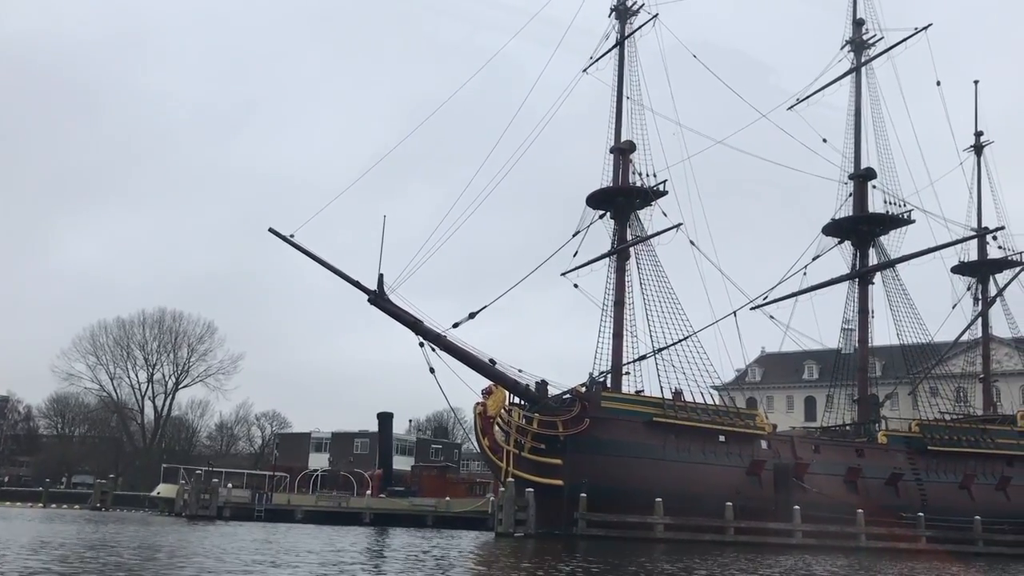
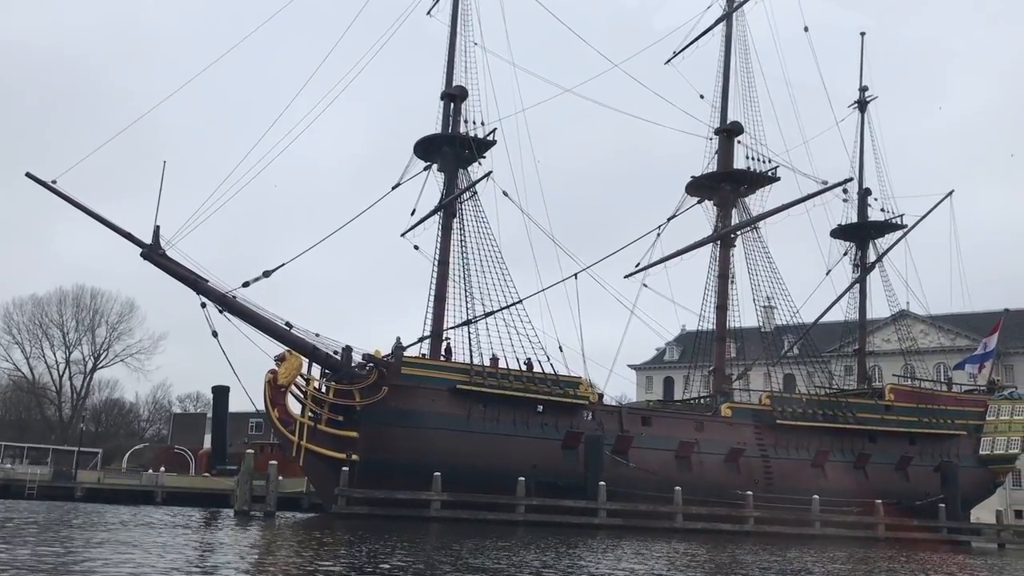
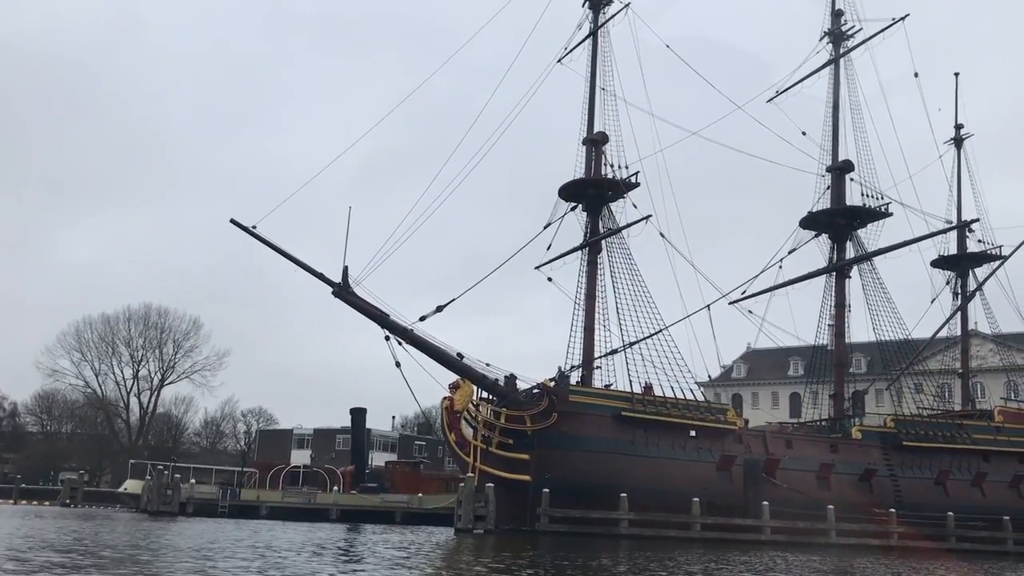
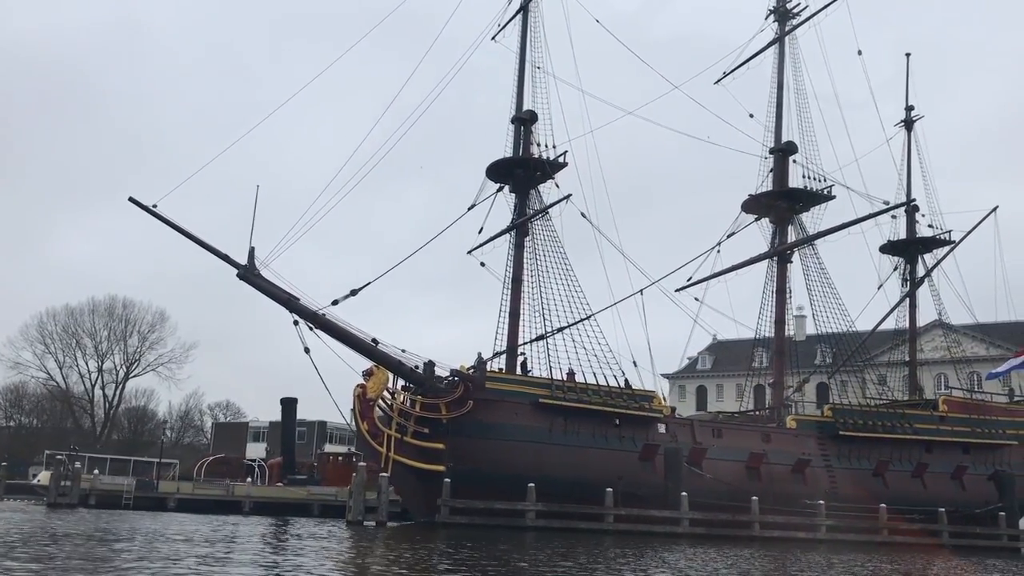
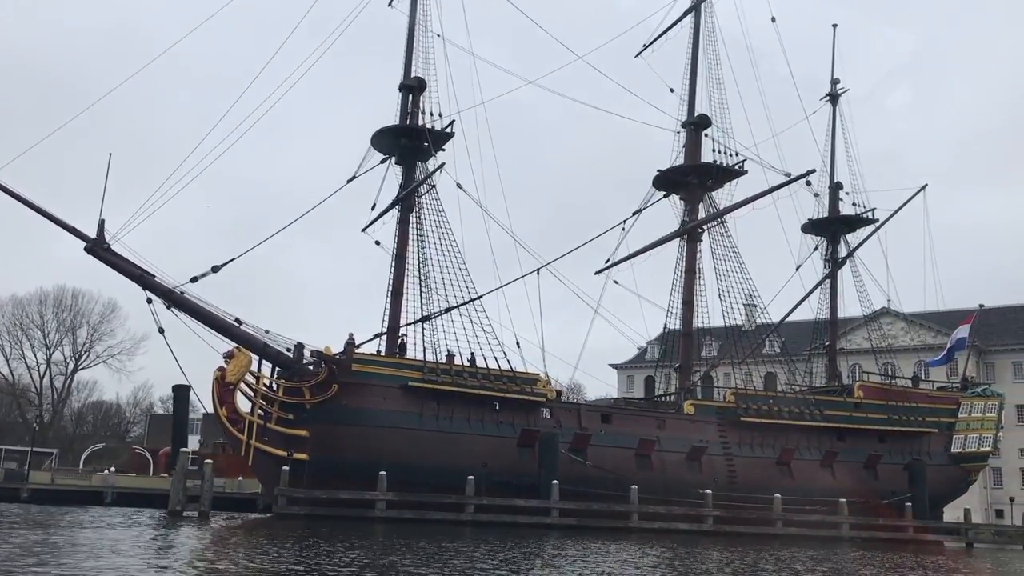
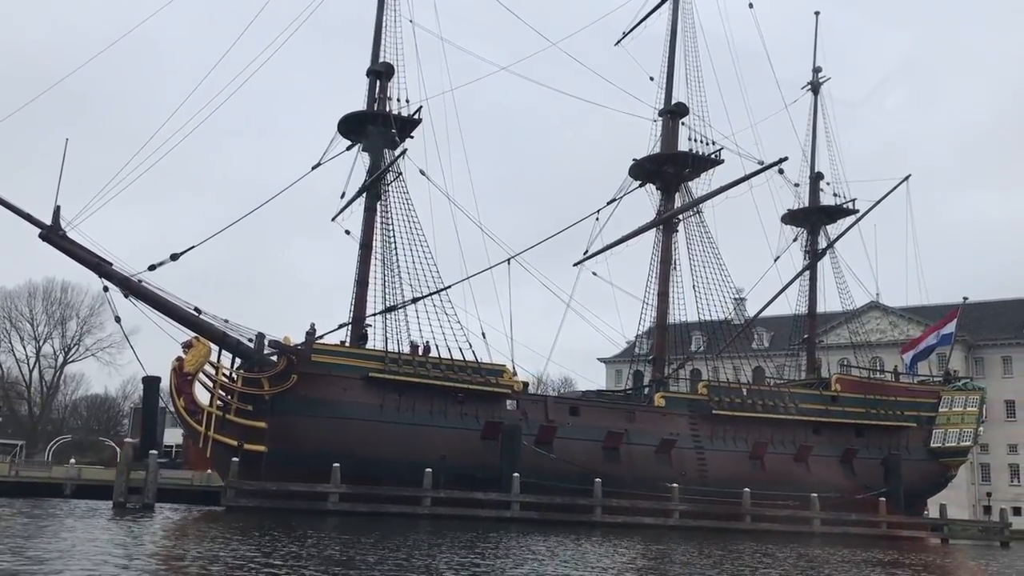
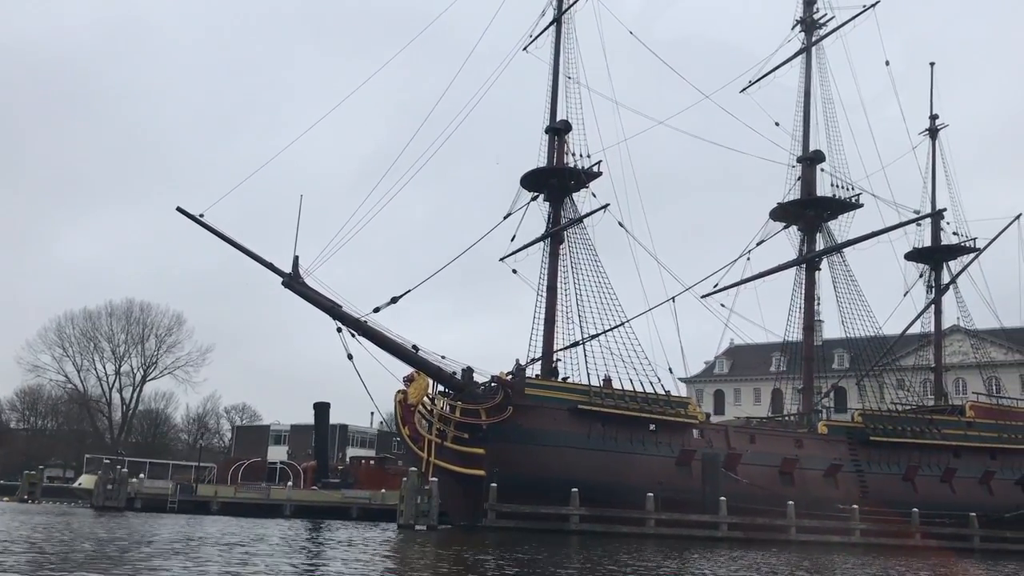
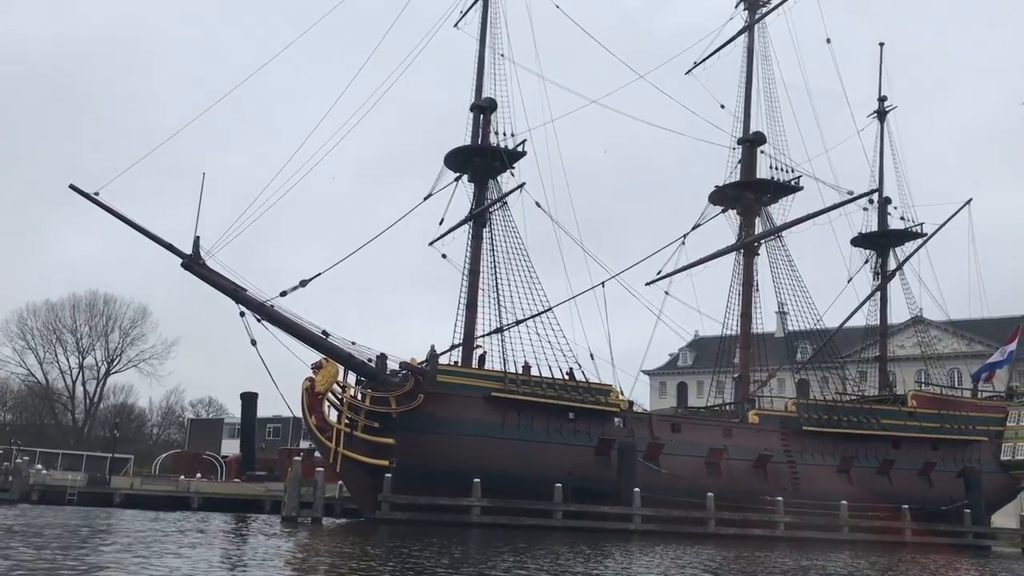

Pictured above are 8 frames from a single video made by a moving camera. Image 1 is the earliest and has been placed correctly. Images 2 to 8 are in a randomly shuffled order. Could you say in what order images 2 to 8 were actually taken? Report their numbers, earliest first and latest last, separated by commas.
3, 7, 4, 8, 2, 5, 6
